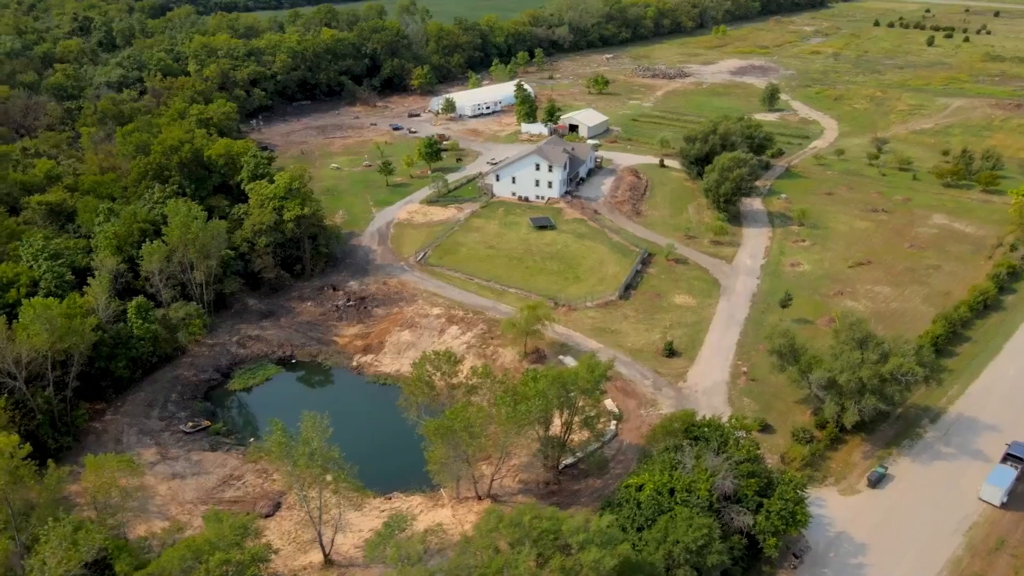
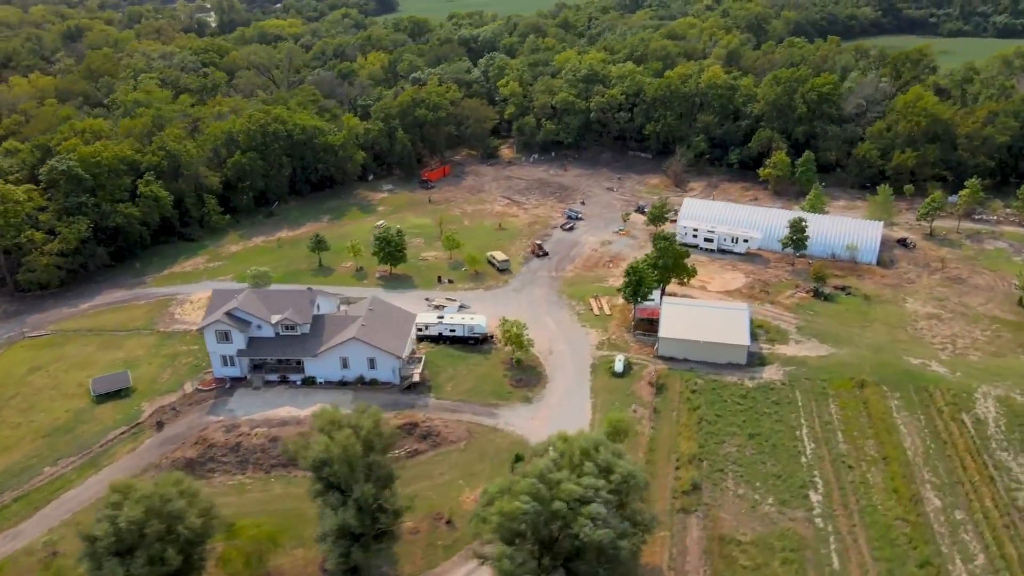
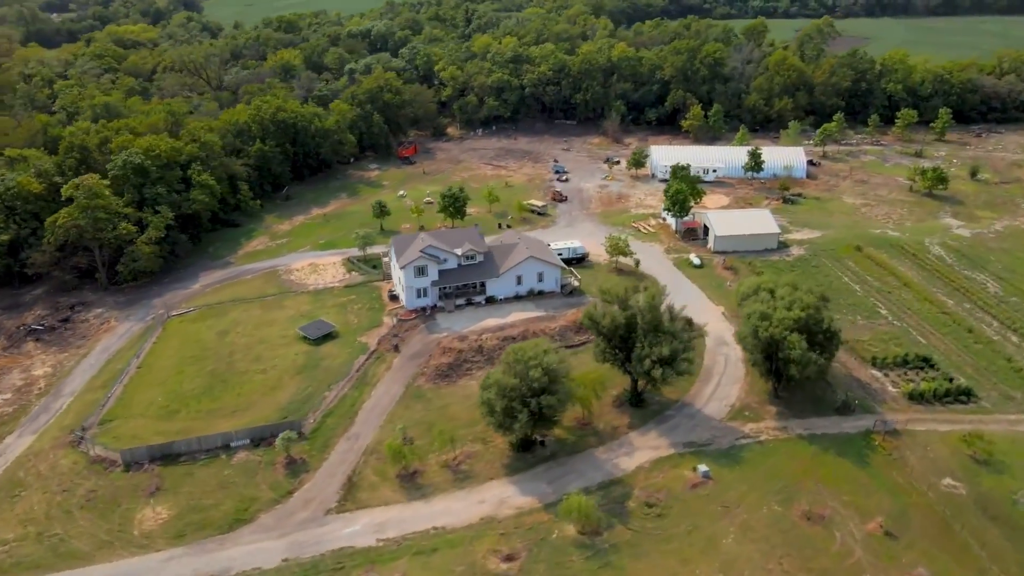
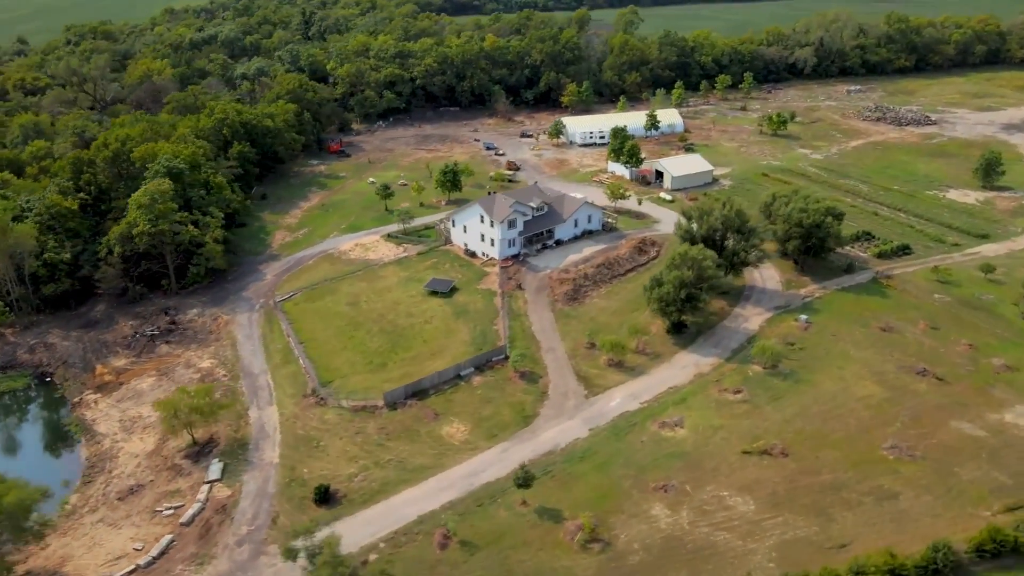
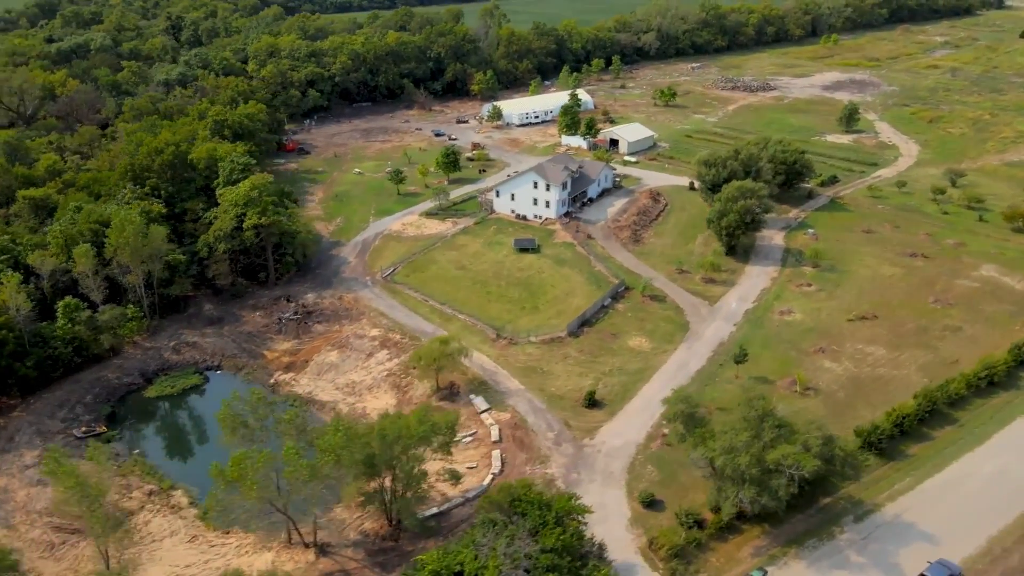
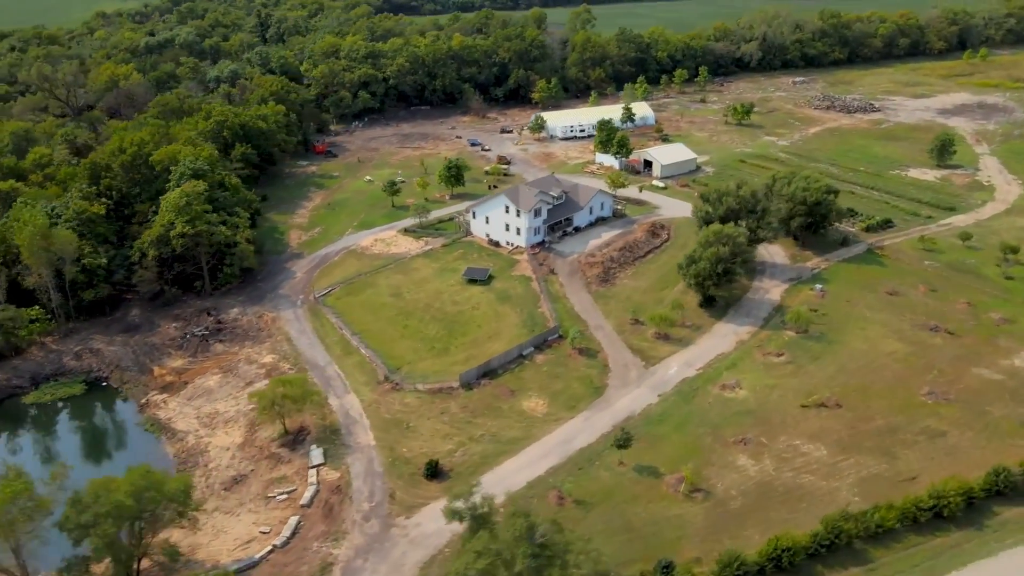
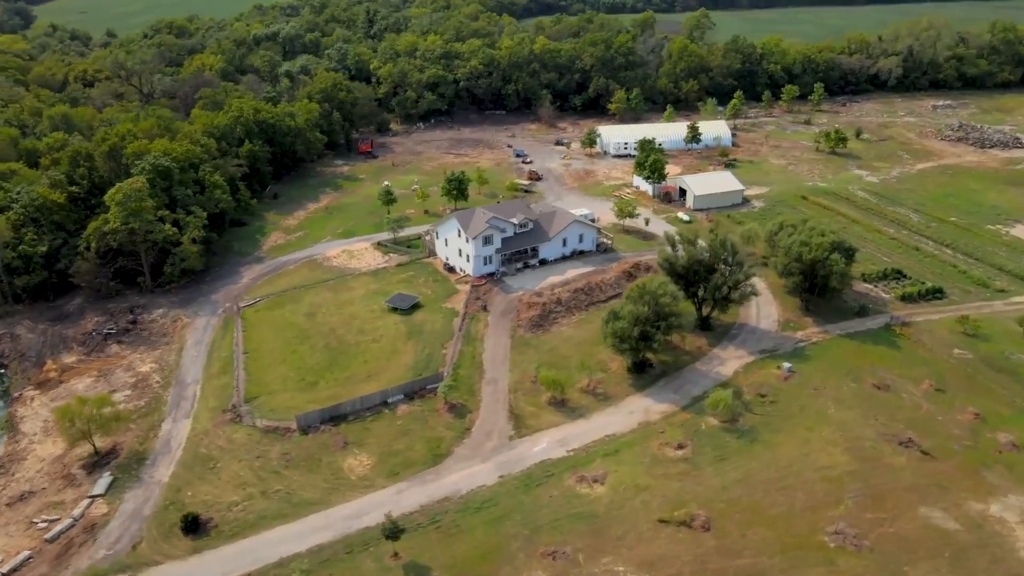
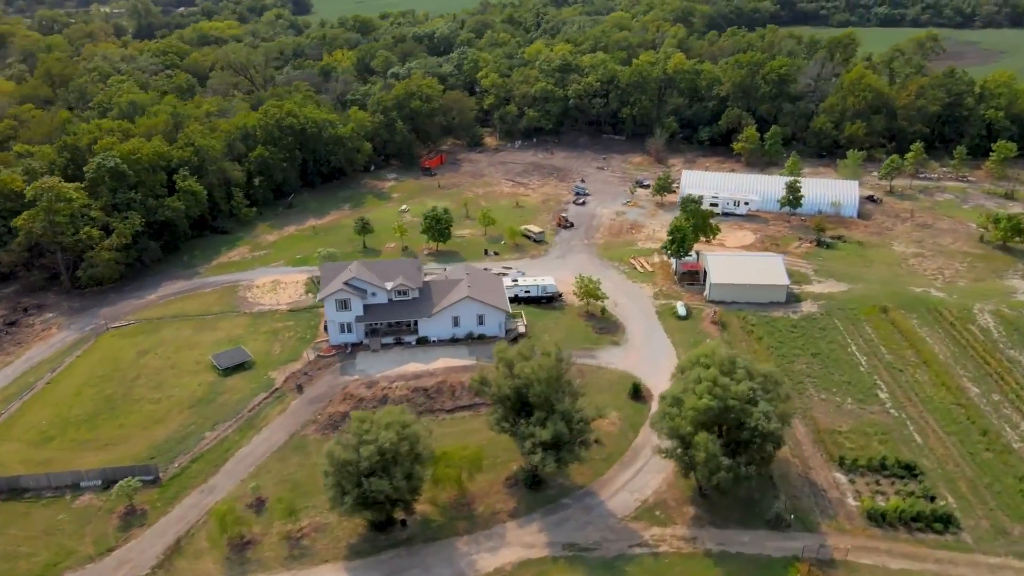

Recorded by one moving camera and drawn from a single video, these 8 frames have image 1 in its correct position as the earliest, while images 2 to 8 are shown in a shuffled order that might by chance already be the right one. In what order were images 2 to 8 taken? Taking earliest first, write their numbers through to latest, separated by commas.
5, 6, 4, 7, 3, 8, 2
